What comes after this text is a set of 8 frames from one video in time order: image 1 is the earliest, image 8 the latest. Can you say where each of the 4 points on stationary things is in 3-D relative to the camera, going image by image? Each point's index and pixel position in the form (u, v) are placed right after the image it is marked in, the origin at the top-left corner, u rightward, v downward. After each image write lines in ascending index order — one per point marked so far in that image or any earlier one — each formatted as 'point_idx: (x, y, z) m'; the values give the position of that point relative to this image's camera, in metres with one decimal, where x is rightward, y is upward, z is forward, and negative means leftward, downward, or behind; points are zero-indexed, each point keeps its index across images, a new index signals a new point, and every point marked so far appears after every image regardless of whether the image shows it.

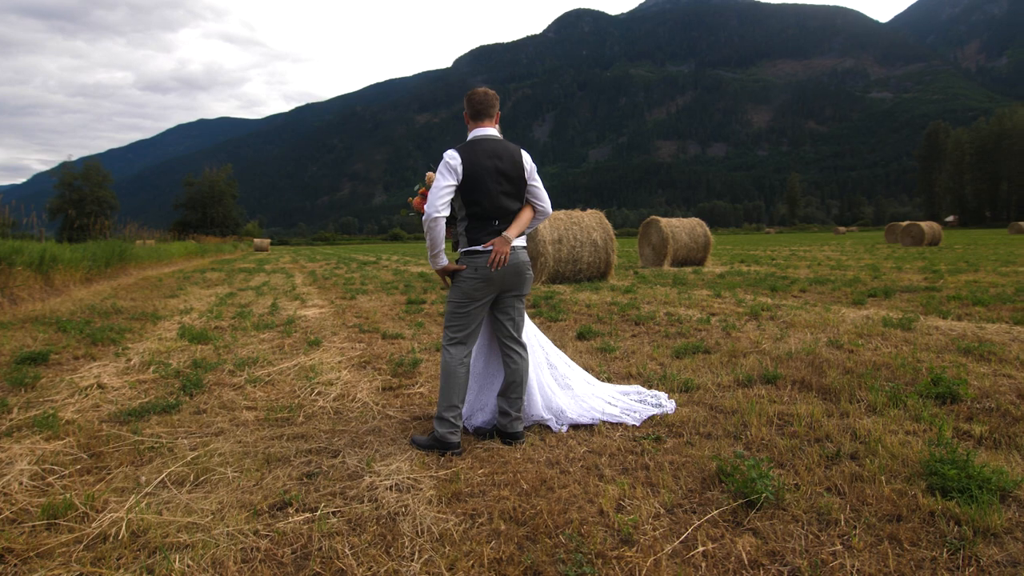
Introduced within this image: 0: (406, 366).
0: (-1.1, -0.9, +6.6) m
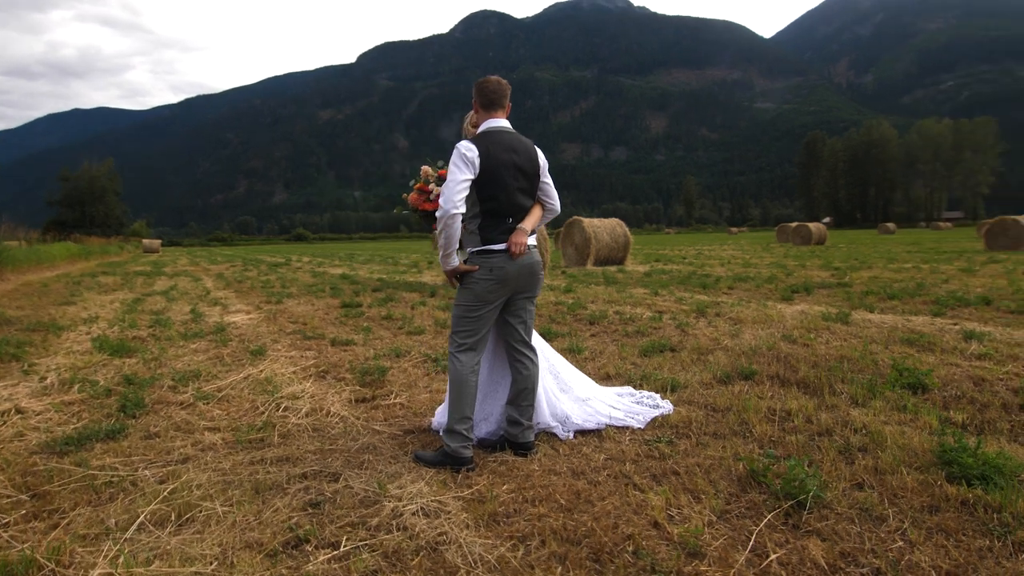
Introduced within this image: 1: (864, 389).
0: (-1.3, -0.9, +6.1) m
1: (+2.9, -0.8, +5.1) m
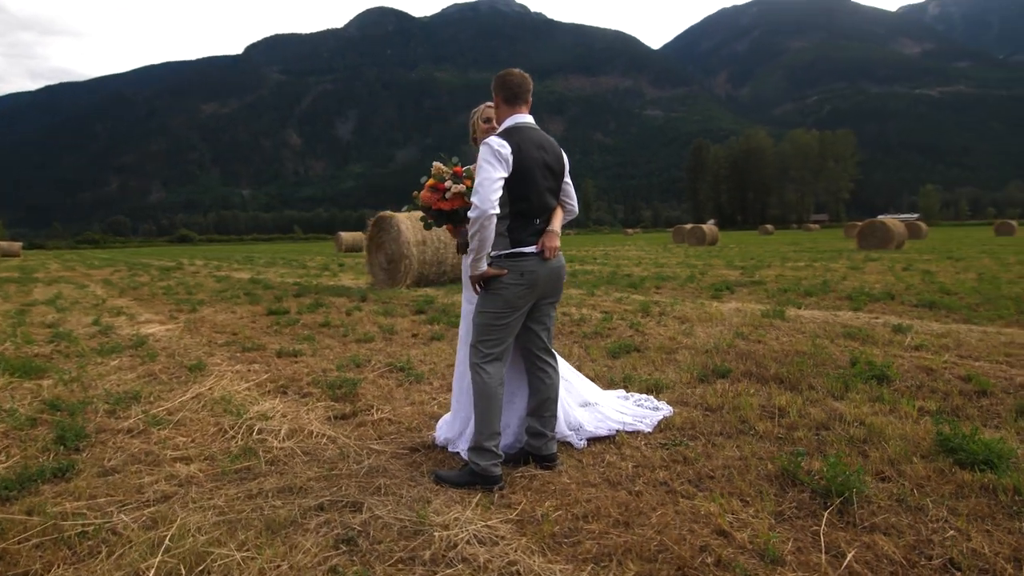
0: (-1.5, -0.9, +5.7) m
1: (+2.9, -0.8, +5.4) m
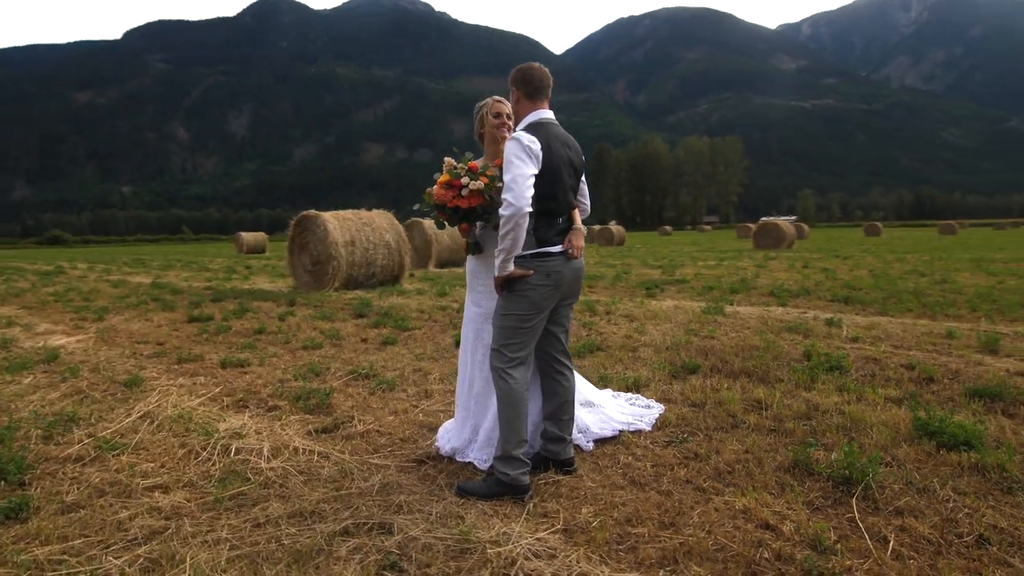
0: (-1.7, -1.0, +5.3) m
1: (+2.7, -0.8, +5.7) m
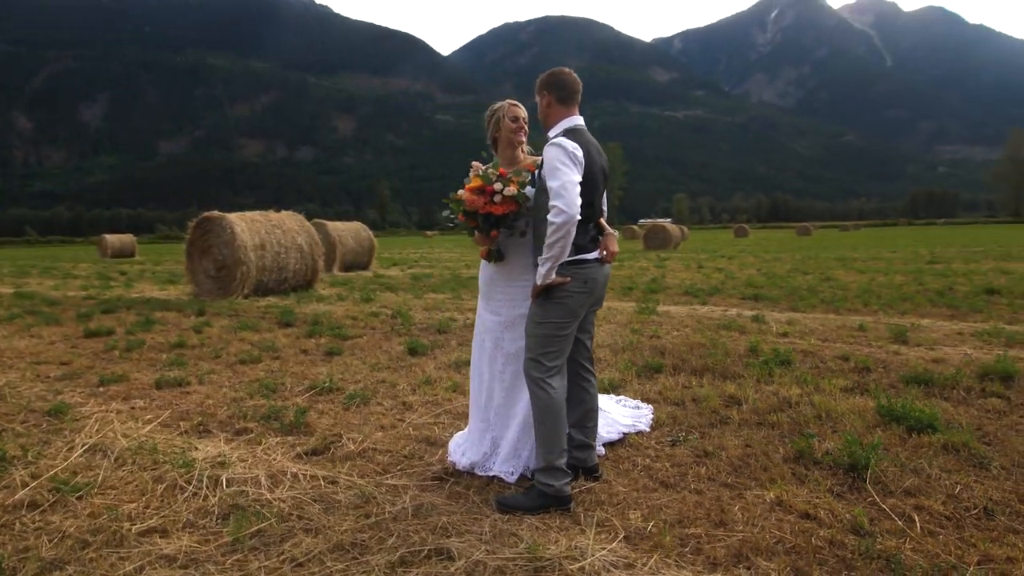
0: (-1.8, -1.0, +4.9) m
1: (+2.5, -0.8, +6.1) m
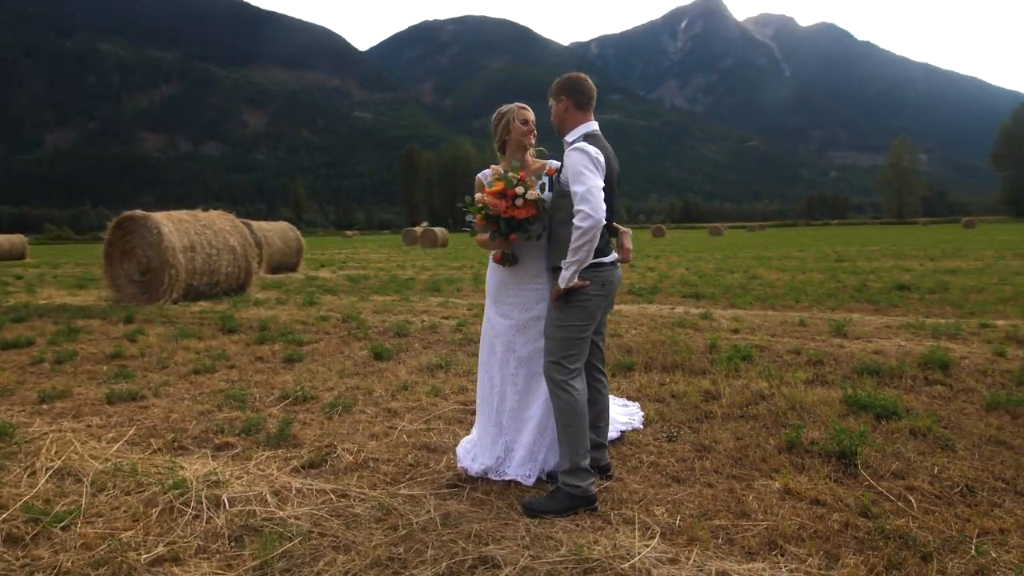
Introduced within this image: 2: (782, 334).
0: (-1.8, -1.1, +4.6) m
1: (+2.2, -0.8, +6.4) m
2: (+3.5, -0.6, +7.9) m
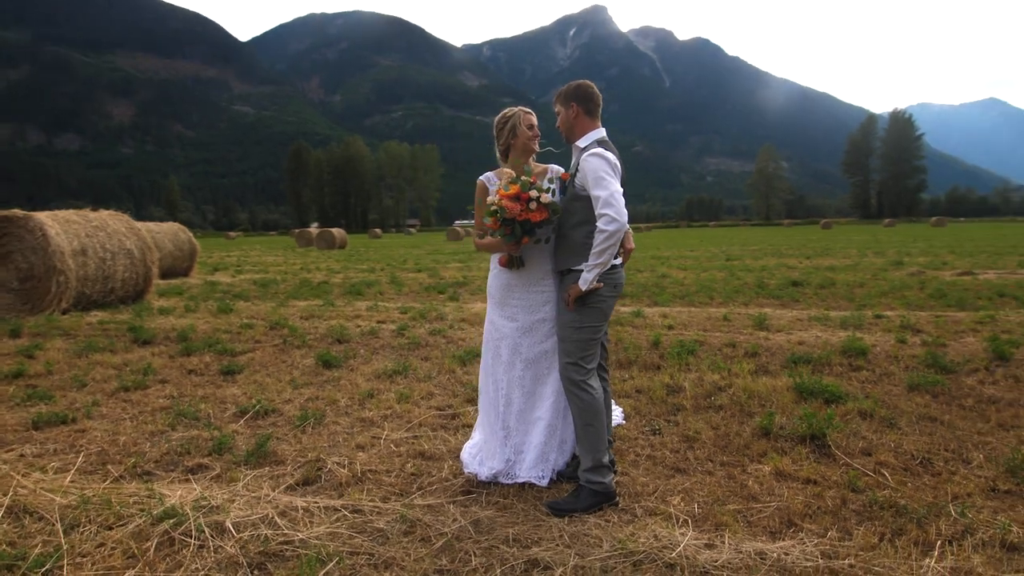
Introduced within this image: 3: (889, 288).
0: (-1.9, -1.1, +4.3) m
1: (+1.8, -0.8, +6.8) m
2: (+2.8, -0.6, +8.5) m
3: (+7.4, 0.0, +12.1) m
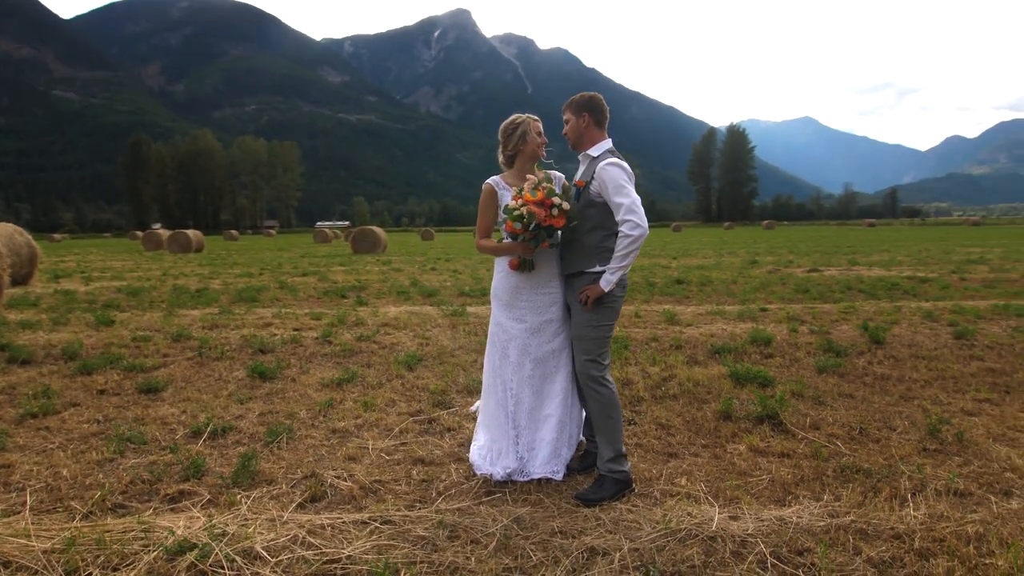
0: (-1.9, -1.2, +4.0) m
1: (+1.2, -0.8, +7.2) m
2: (+1.7, -0.5, +9.1) m
3: (+5.5, +0.1, +13.6) m
